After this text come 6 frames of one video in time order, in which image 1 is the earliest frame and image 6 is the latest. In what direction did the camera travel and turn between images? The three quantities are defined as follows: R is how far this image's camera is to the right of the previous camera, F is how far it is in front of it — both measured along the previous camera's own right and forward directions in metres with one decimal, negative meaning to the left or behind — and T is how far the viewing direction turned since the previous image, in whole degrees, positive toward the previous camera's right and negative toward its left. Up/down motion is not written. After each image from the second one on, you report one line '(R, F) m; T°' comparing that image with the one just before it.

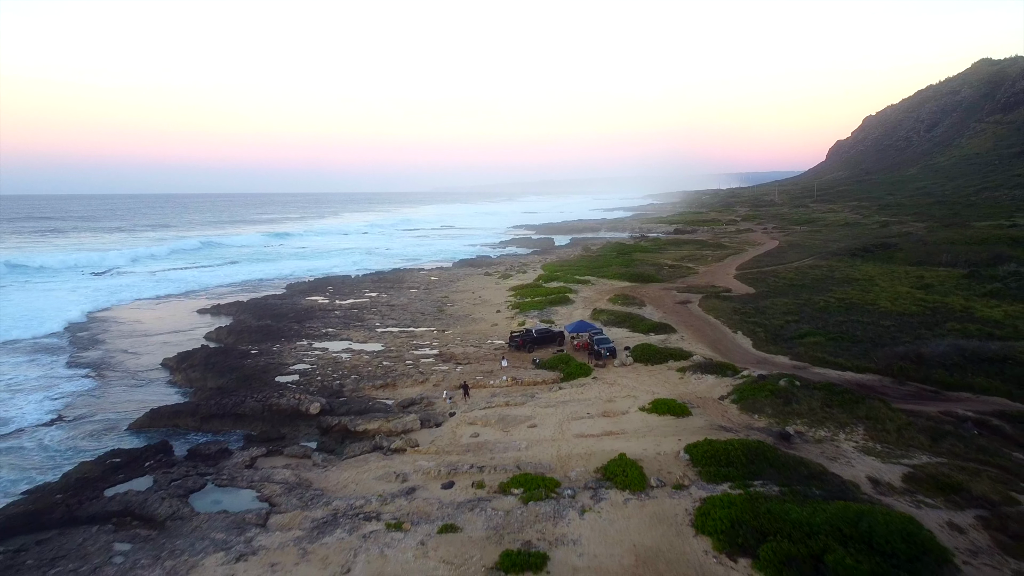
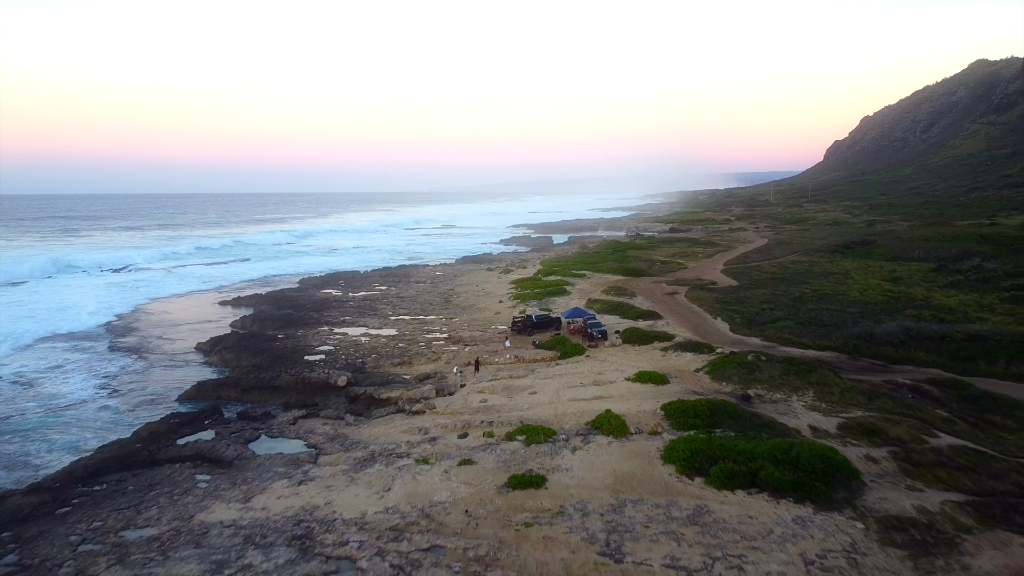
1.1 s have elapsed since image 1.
(-0.2, -2.5) m; 0°
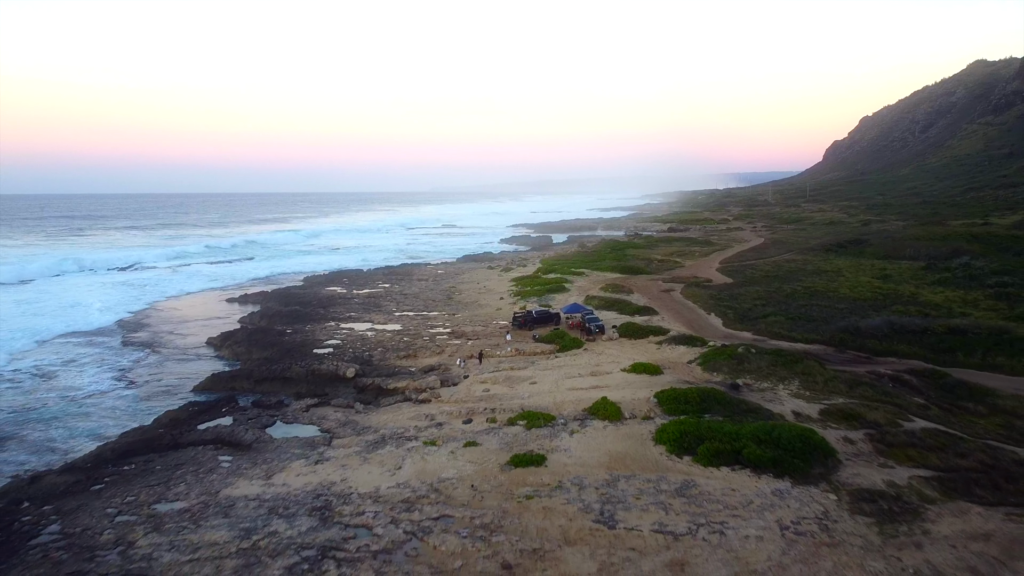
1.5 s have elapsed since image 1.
(-0.1, -0.9) m; 0°
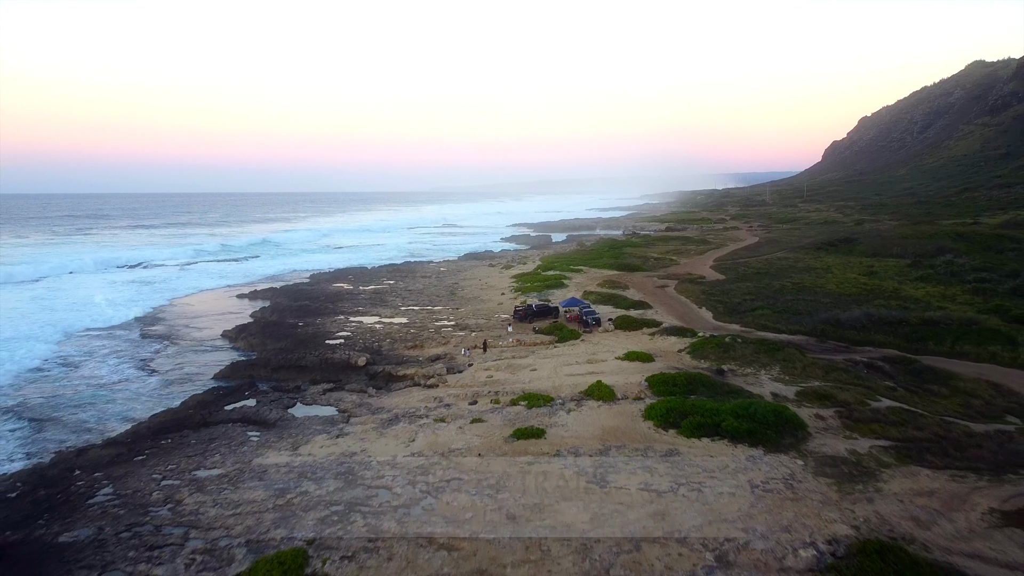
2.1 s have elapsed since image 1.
(-0.1, -1.3) m; 0°
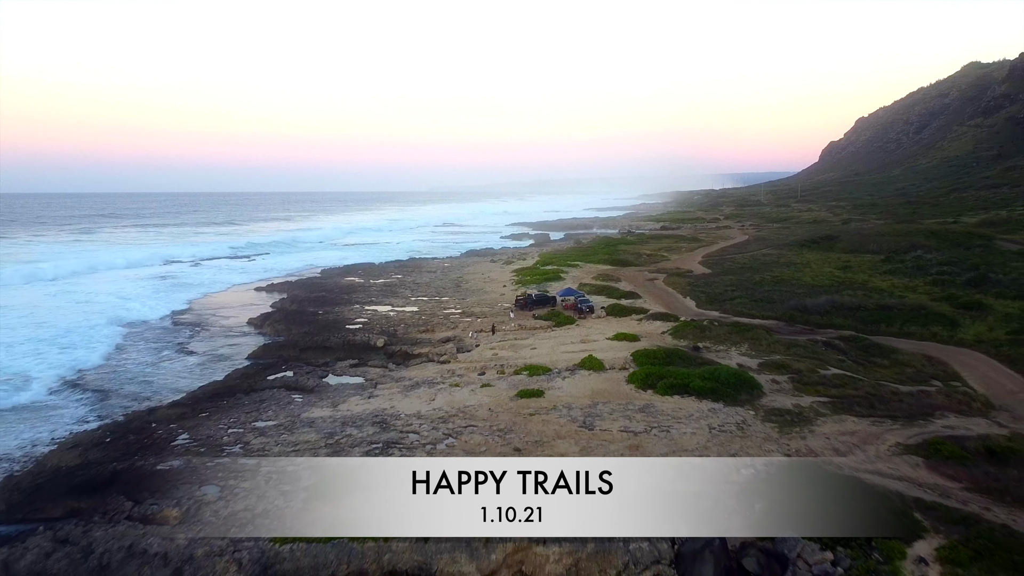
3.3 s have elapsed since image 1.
(-0.2, -2.7) m; 0°
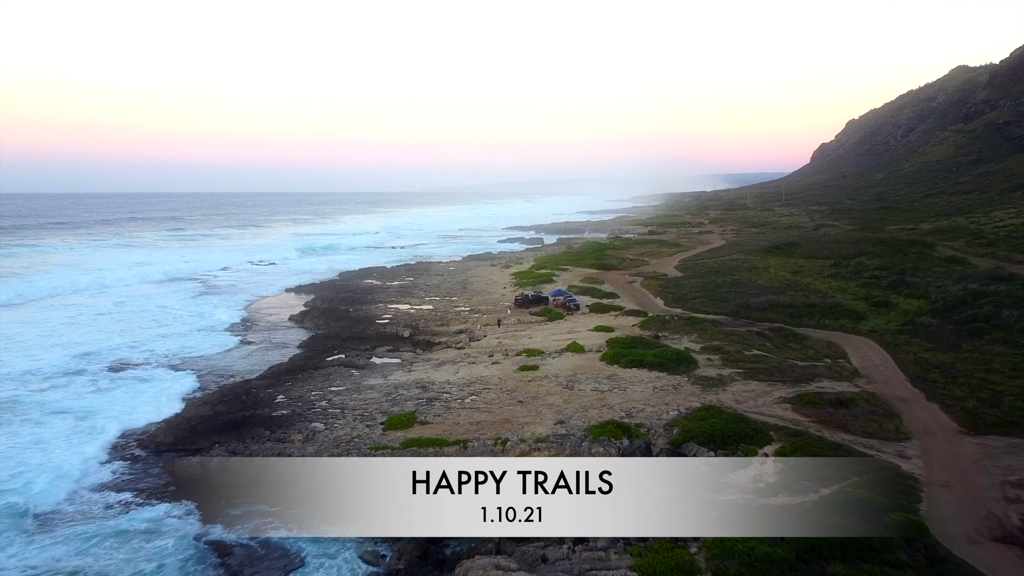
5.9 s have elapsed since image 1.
(-0.4, -5.9) m; +1°
